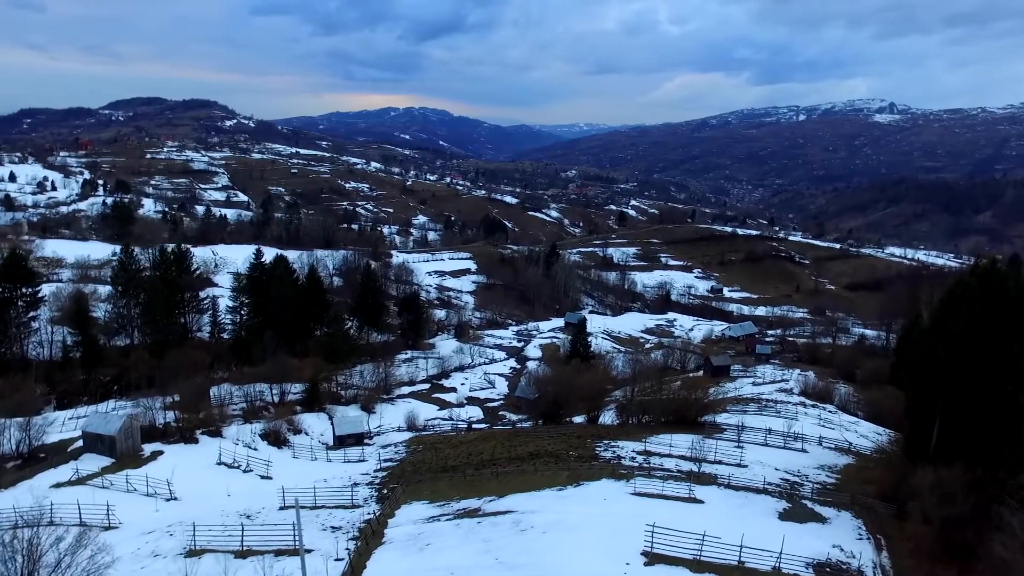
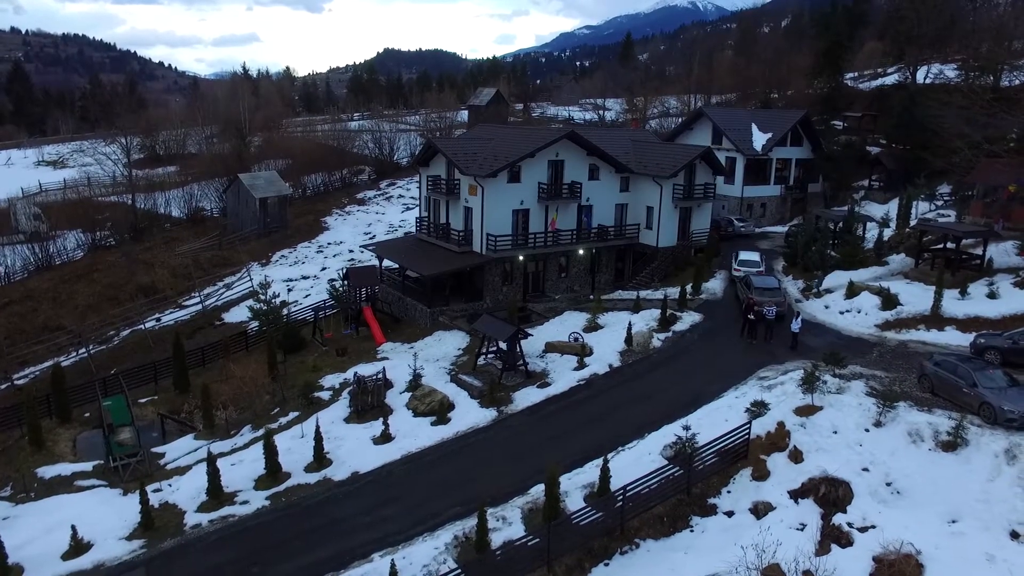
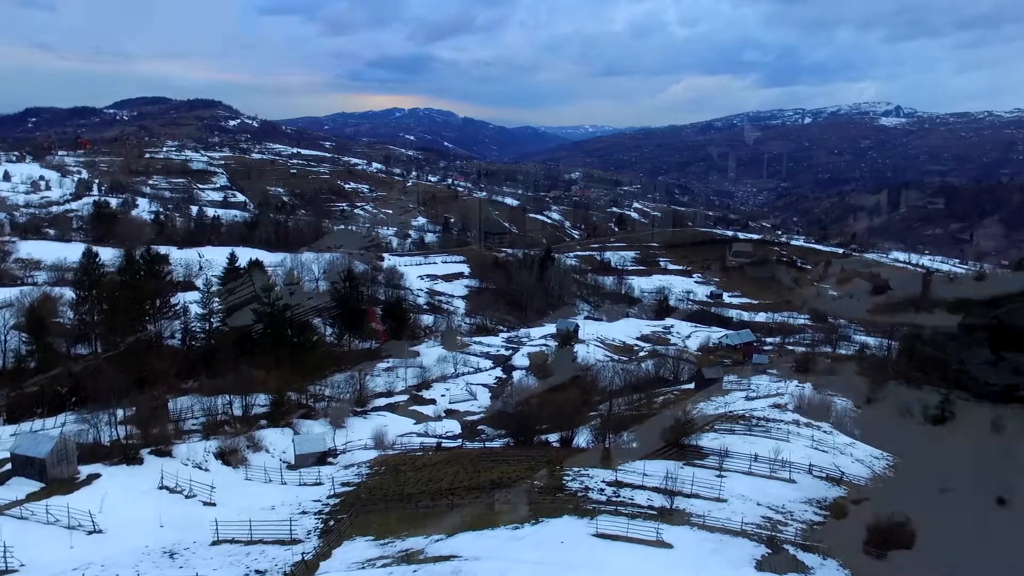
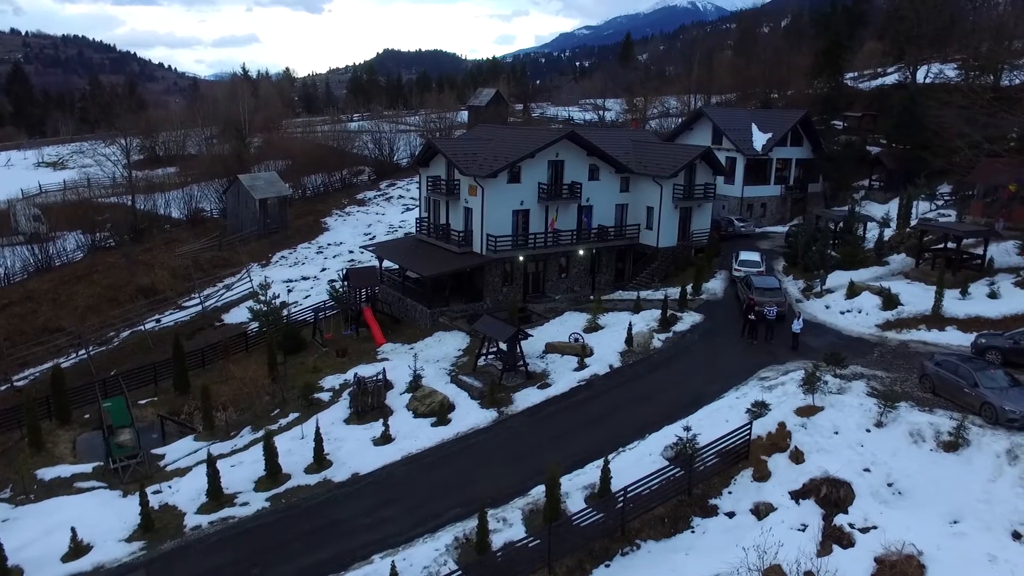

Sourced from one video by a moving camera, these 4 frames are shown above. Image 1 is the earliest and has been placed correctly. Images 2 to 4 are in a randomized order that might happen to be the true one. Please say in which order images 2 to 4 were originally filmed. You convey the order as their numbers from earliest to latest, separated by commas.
3, 4, 2
